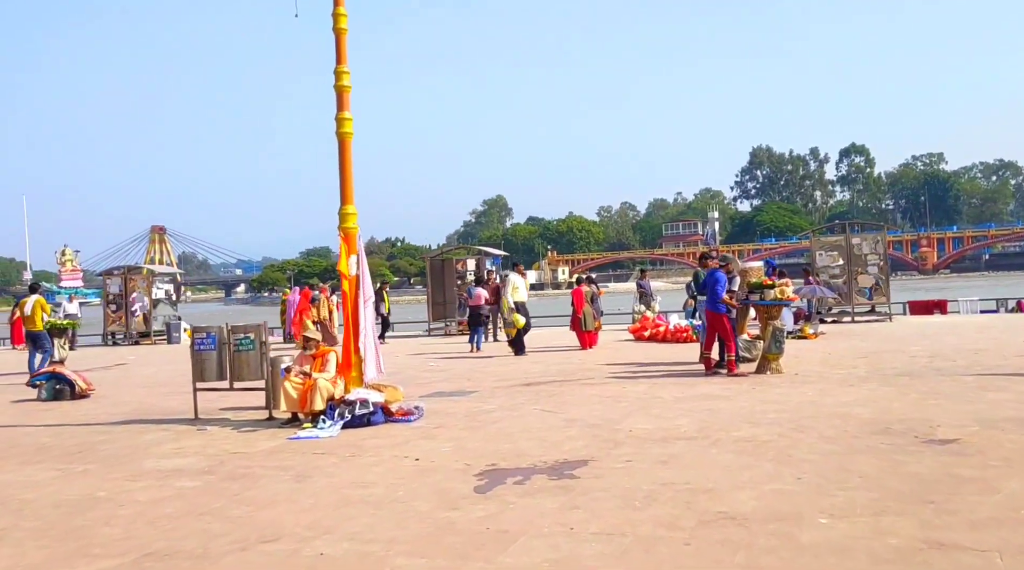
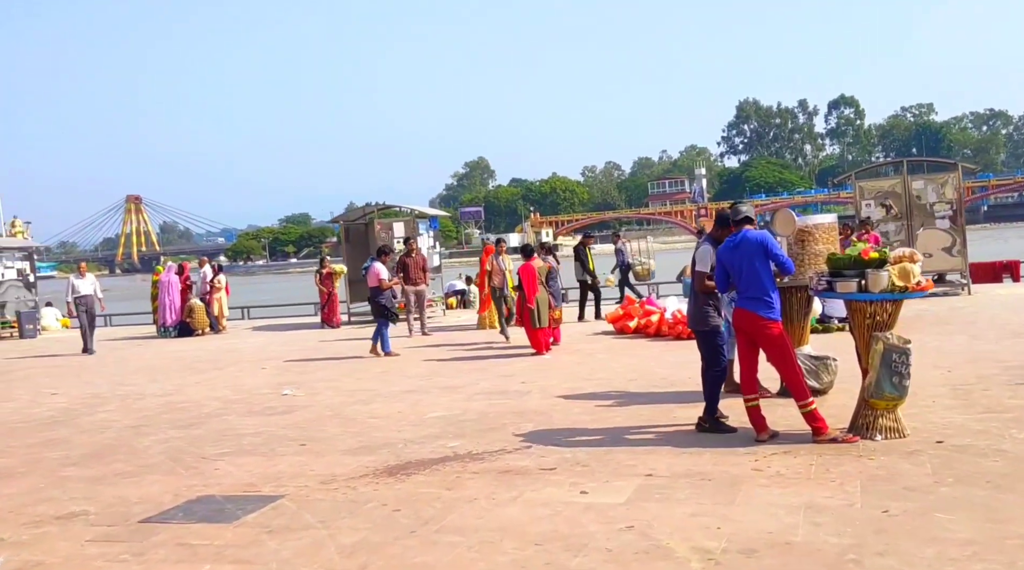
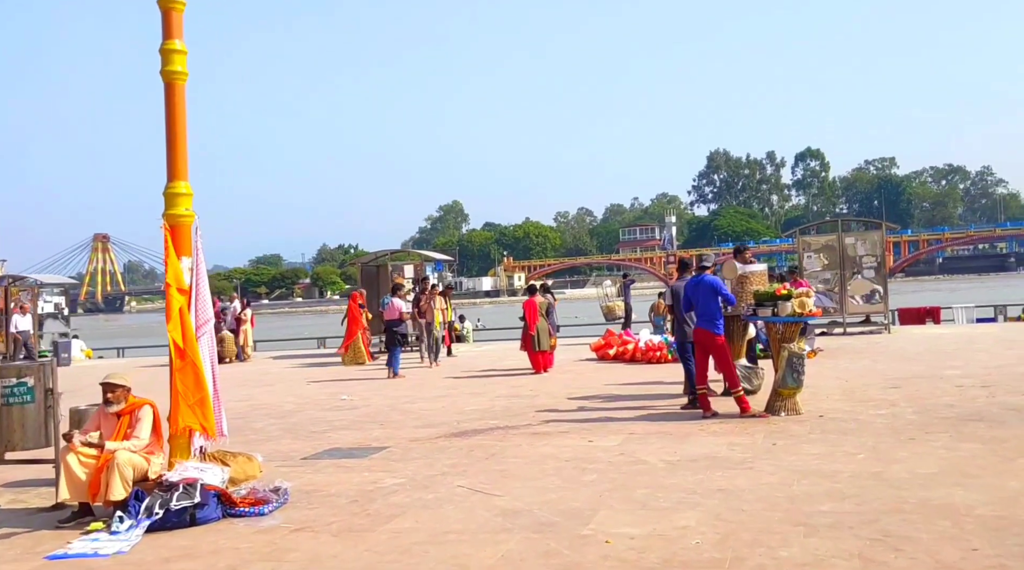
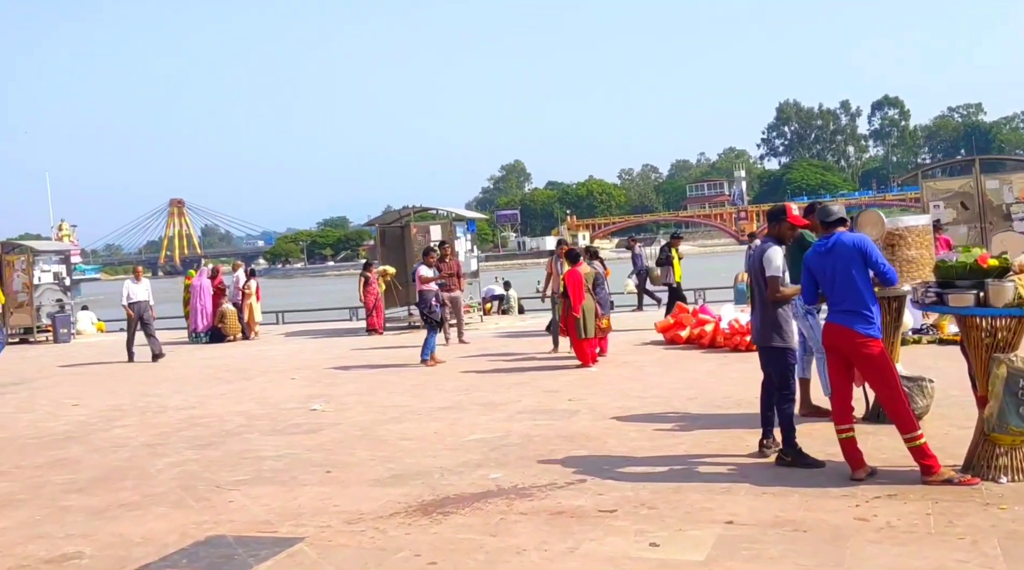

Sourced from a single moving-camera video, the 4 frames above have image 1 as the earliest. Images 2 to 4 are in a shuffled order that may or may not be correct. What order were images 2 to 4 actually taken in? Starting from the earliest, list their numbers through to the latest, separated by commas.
3, 2, 4
